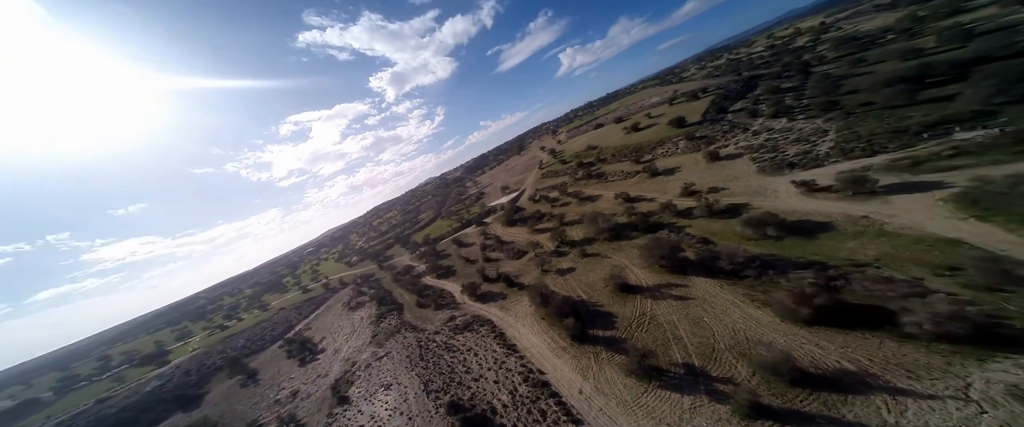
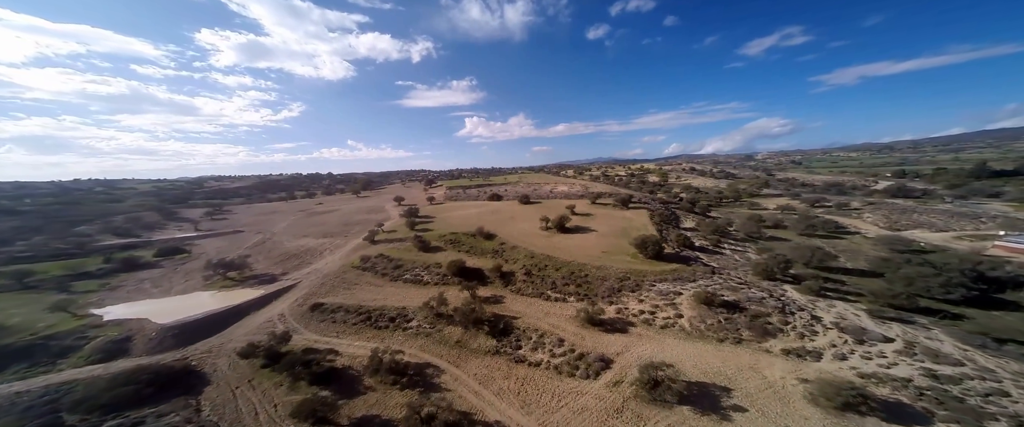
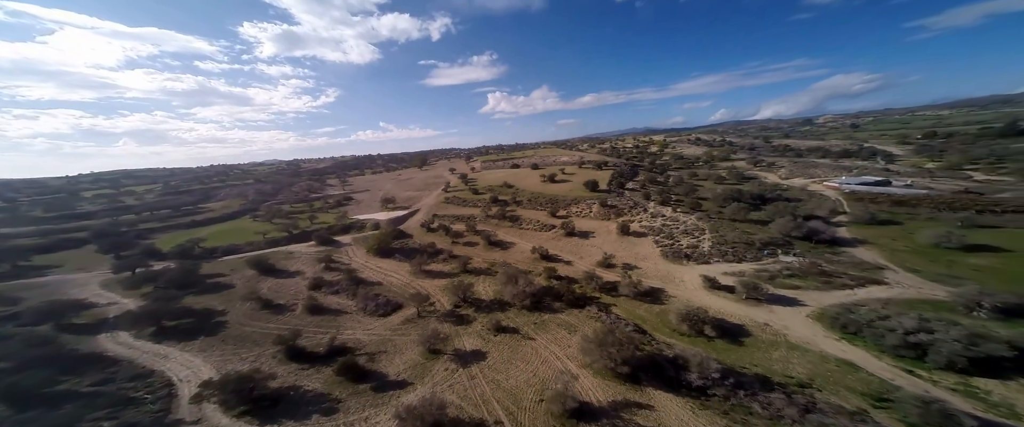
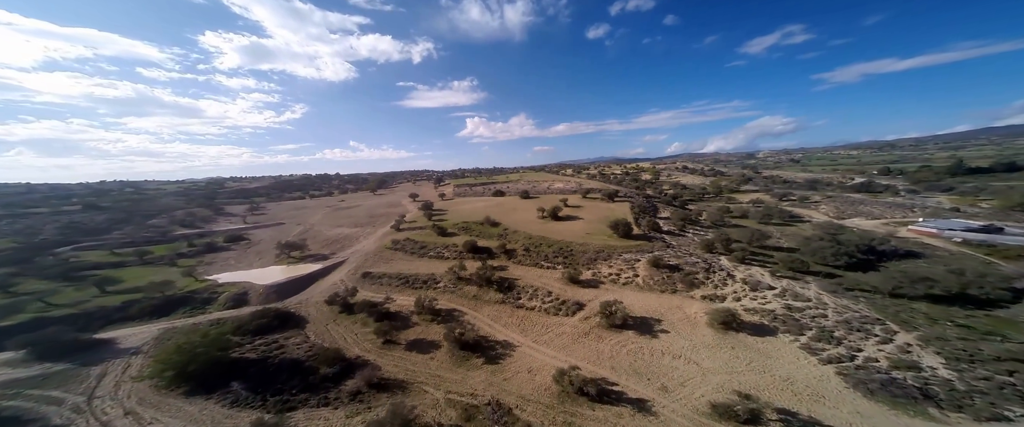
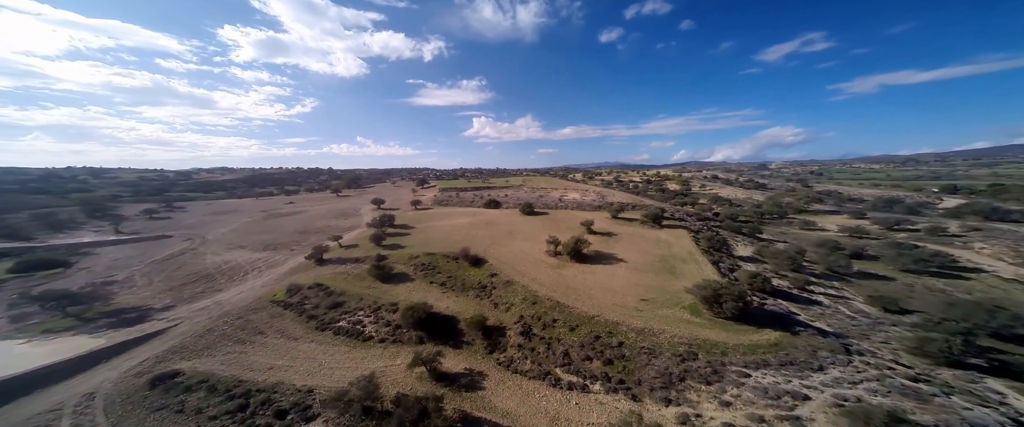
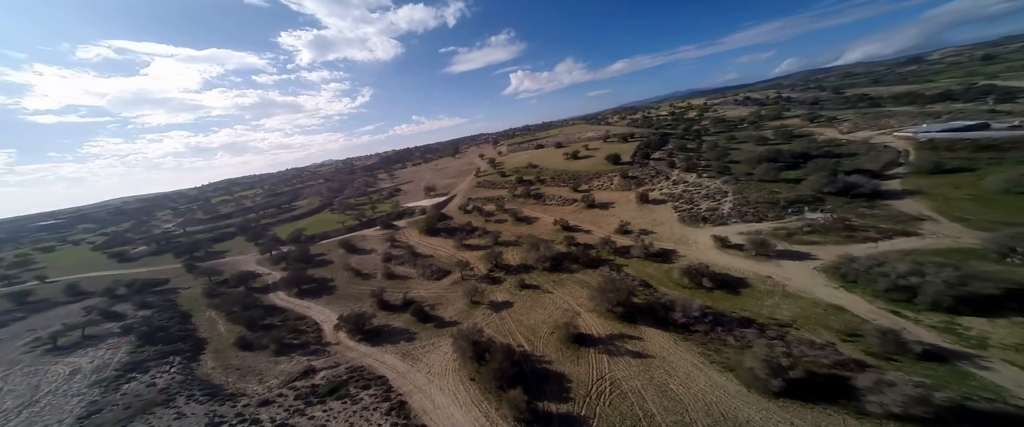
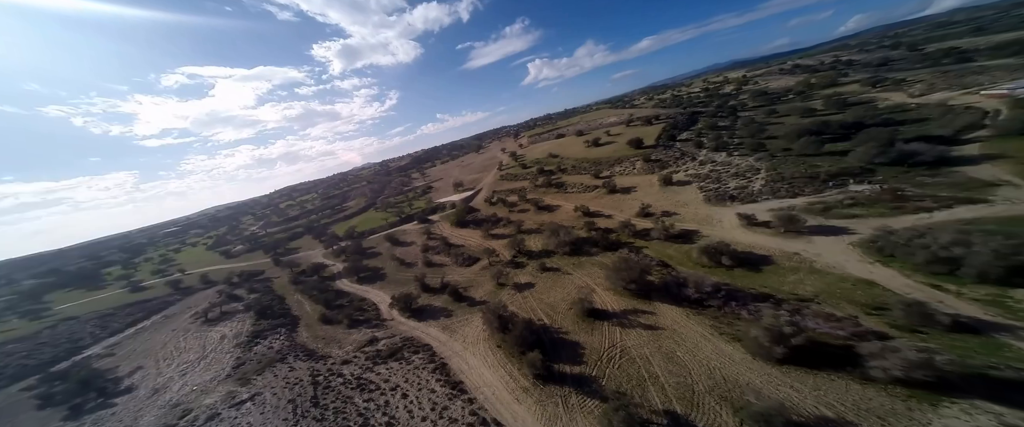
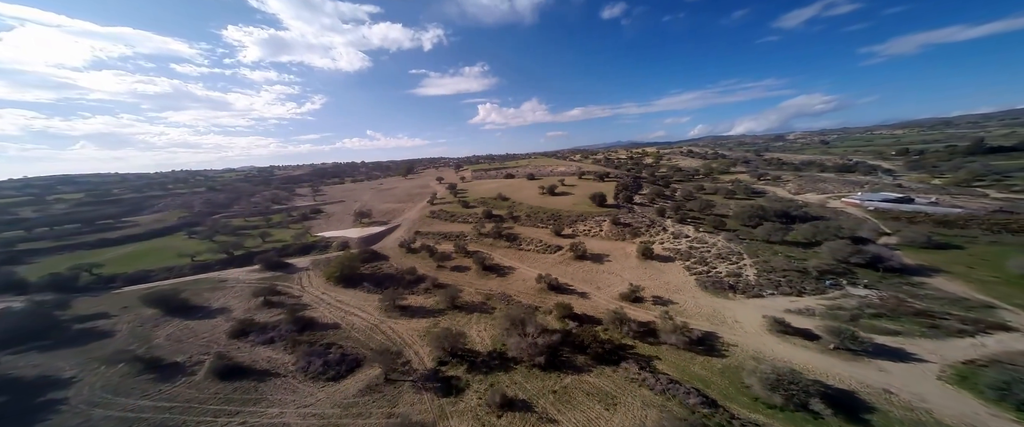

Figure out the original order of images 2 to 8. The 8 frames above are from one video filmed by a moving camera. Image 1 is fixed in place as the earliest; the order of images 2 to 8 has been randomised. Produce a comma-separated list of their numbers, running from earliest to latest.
7, 6, 3, 8, 4, 2, 5
